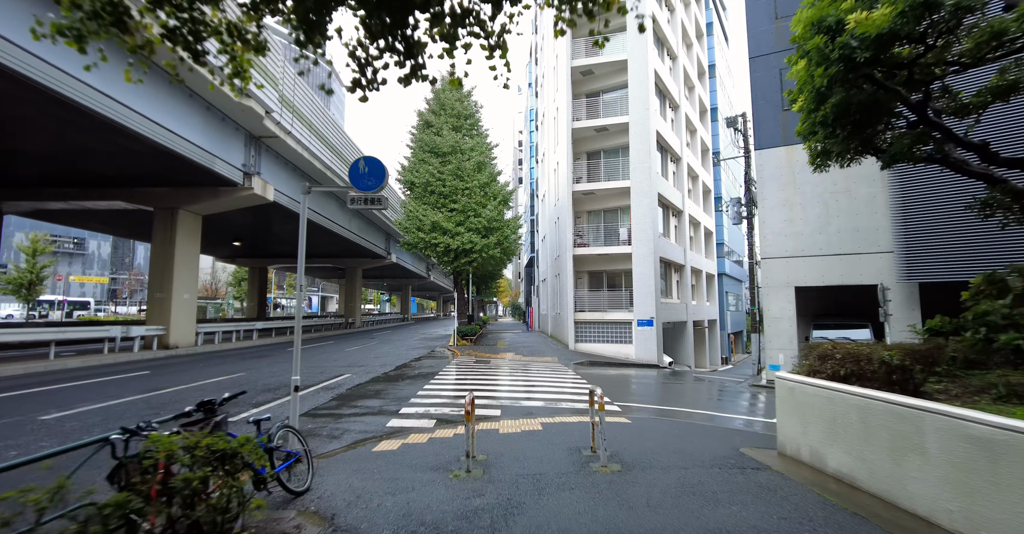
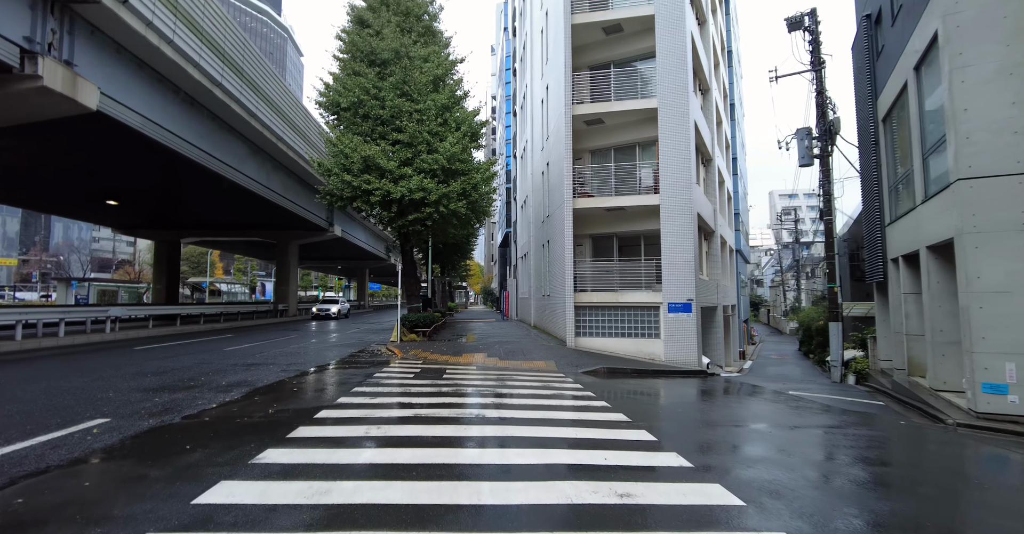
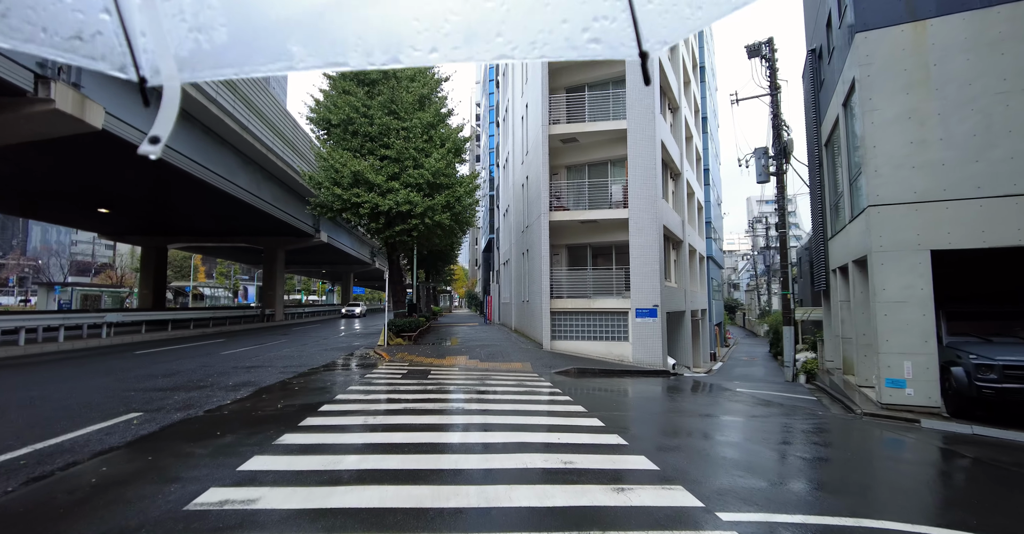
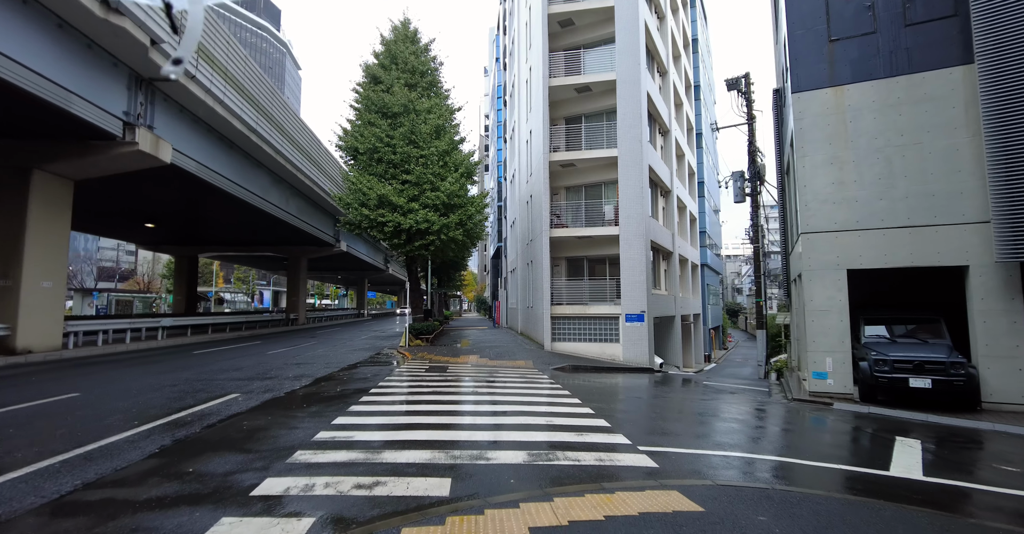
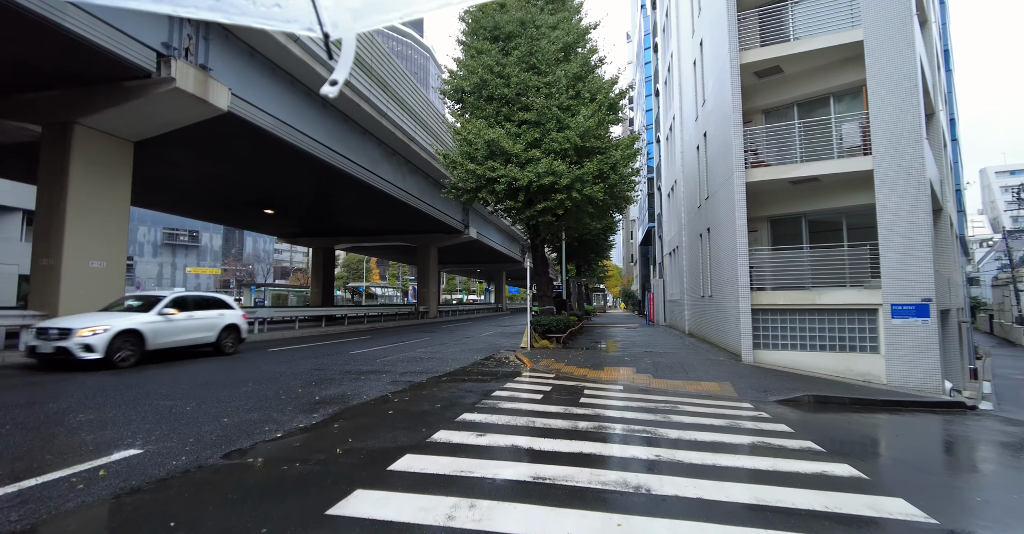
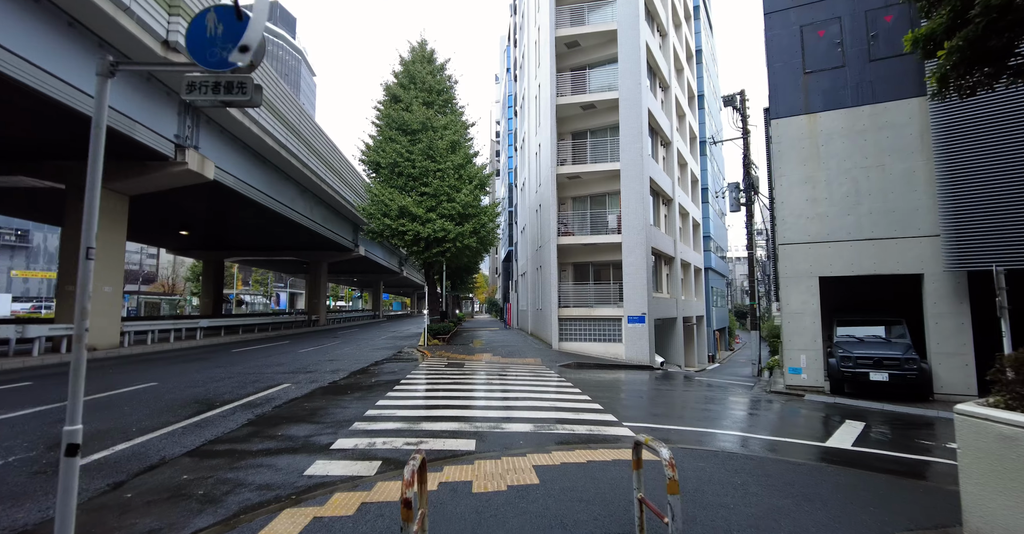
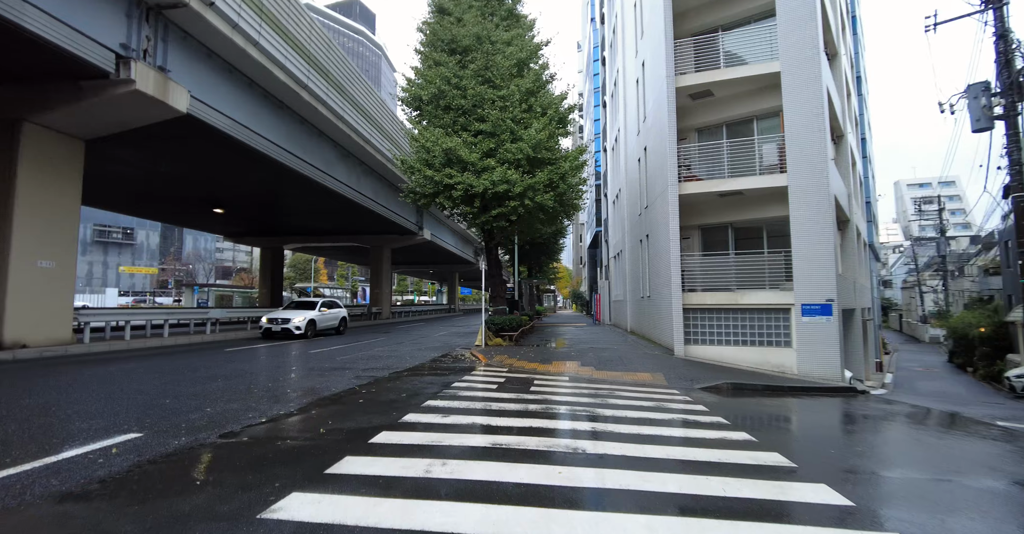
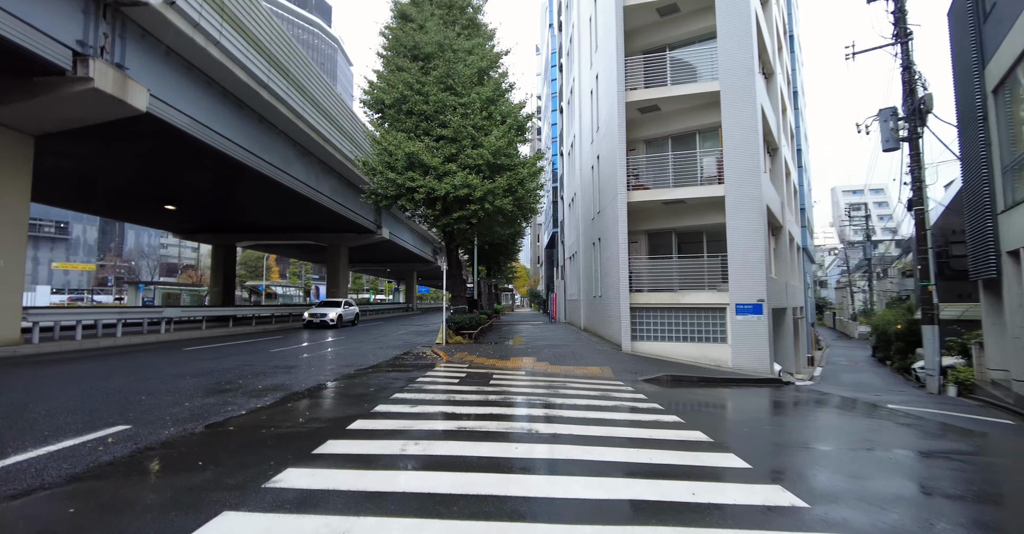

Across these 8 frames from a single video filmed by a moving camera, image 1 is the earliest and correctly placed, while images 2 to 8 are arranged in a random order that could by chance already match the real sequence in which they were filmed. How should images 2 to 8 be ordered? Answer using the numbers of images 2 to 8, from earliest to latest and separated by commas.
6, 4, 3, 2, 8, 7, 5
